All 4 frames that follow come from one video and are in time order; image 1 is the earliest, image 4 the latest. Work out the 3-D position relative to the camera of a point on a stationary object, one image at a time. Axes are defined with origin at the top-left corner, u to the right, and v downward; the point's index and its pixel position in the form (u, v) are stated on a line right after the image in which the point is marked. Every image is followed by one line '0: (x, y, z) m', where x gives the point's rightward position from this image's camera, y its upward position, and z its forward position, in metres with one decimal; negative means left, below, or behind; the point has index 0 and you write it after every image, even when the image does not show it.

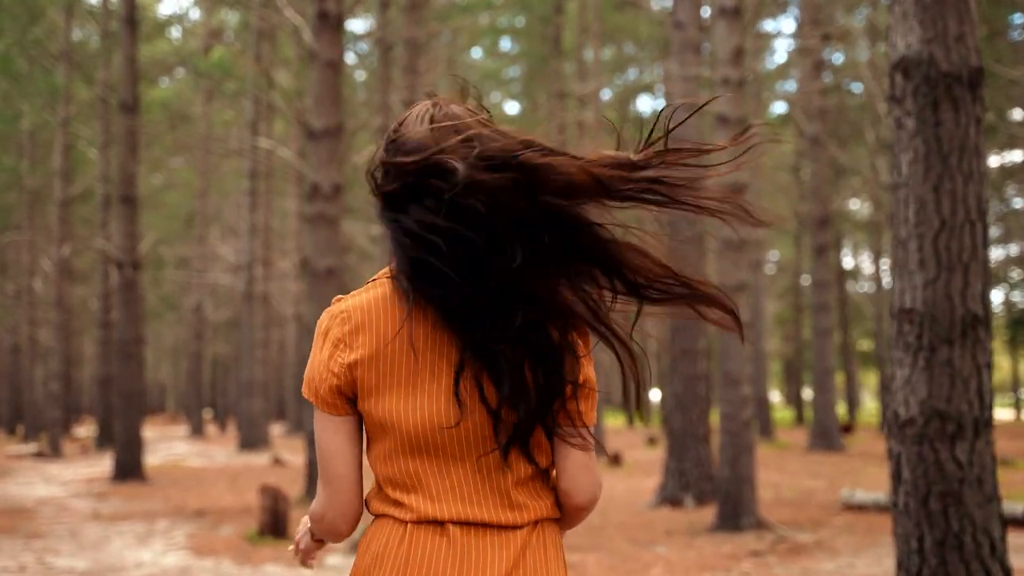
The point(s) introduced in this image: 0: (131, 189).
0: (-5.4, +1.4, +14.0) m
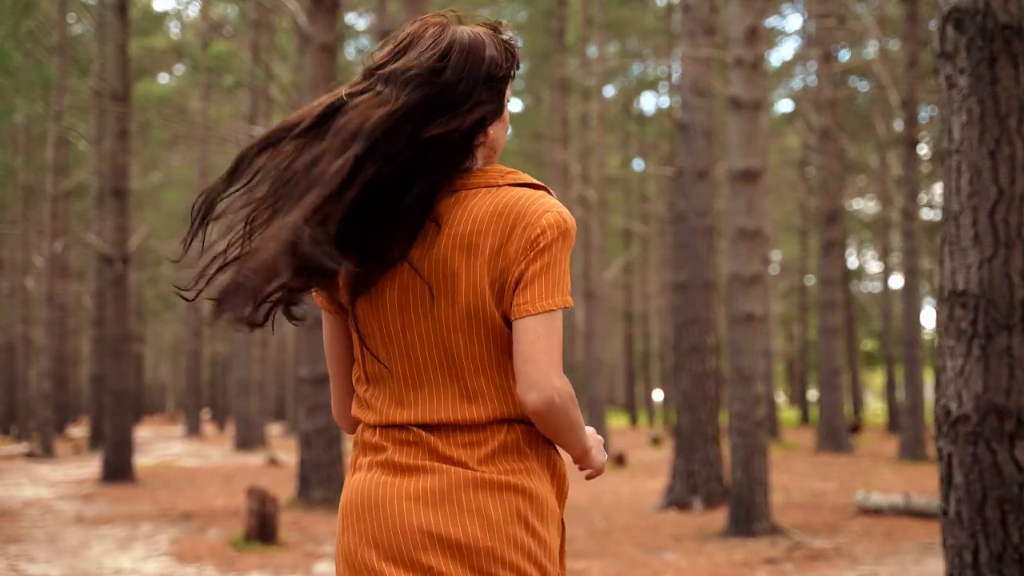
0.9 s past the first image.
0: (-5.4, +1.5, +13.6) m
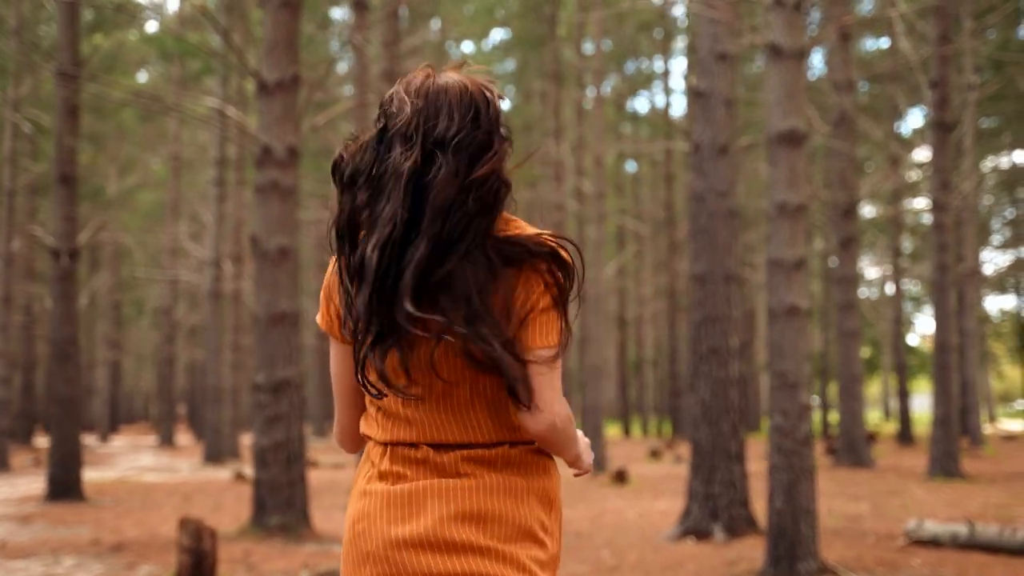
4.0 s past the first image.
0: (-5.5, +1.5, +12.2) m
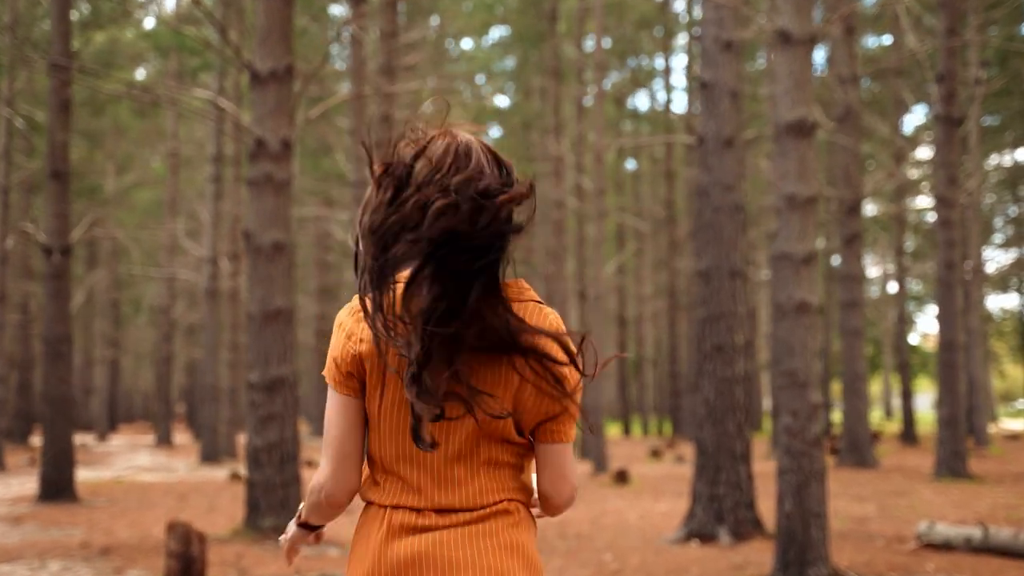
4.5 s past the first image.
0: (-5.5, +1.5, +12.0) m
